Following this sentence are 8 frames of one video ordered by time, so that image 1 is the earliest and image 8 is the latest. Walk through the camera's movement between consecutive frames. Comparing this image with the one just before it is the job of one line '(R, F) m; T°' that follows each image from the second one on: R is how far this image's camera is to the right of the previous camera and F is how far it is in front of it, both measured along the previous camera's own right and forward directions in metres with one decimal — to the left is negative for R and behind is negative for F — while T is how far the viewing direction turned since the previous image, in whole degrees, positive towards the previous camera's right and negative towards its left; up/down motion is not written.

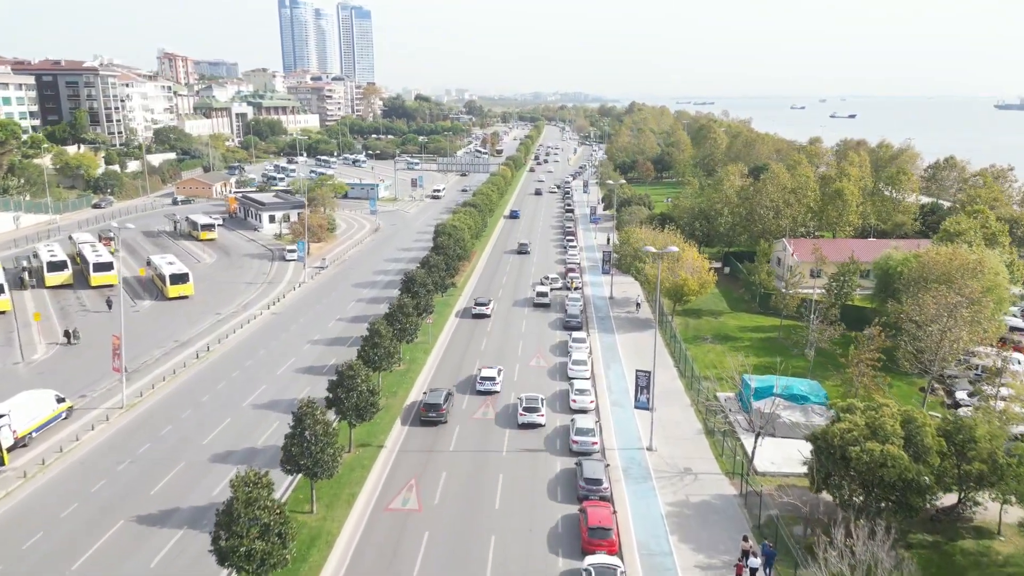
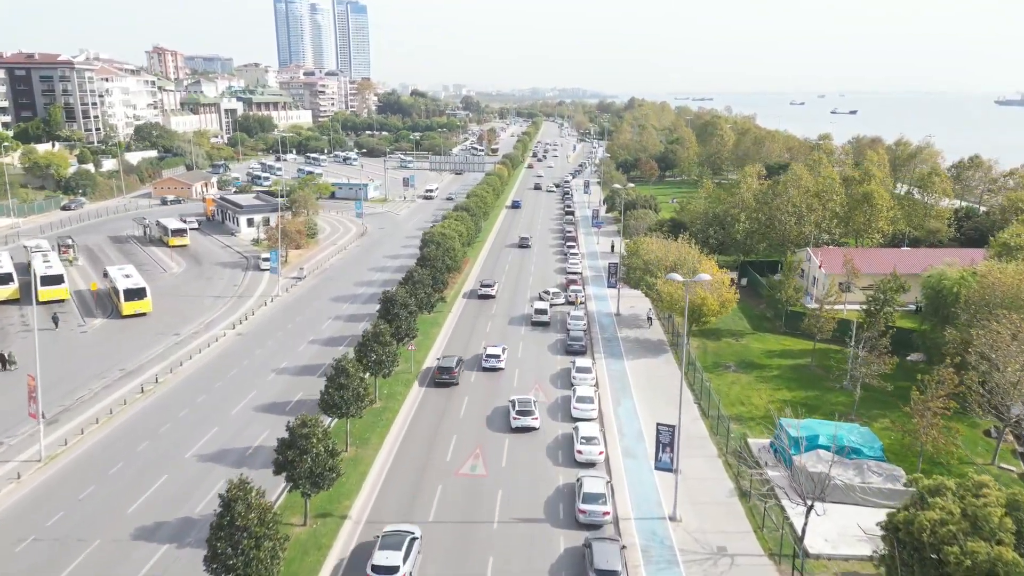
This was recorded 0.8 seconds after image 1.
(+0.2, +5.8) m; 0°
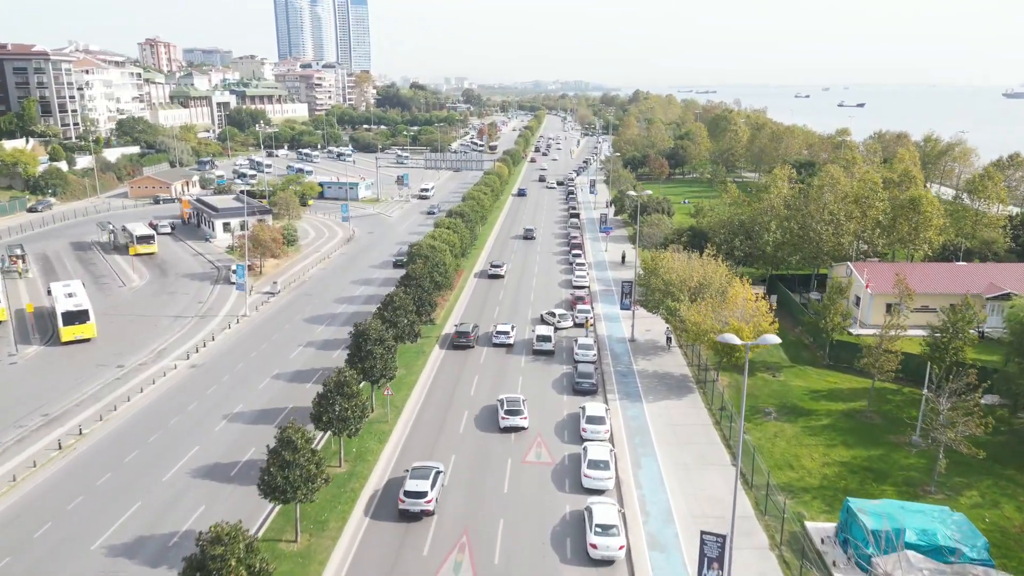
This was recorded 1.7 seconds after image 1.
(+0.2, +6.7) m; 0°
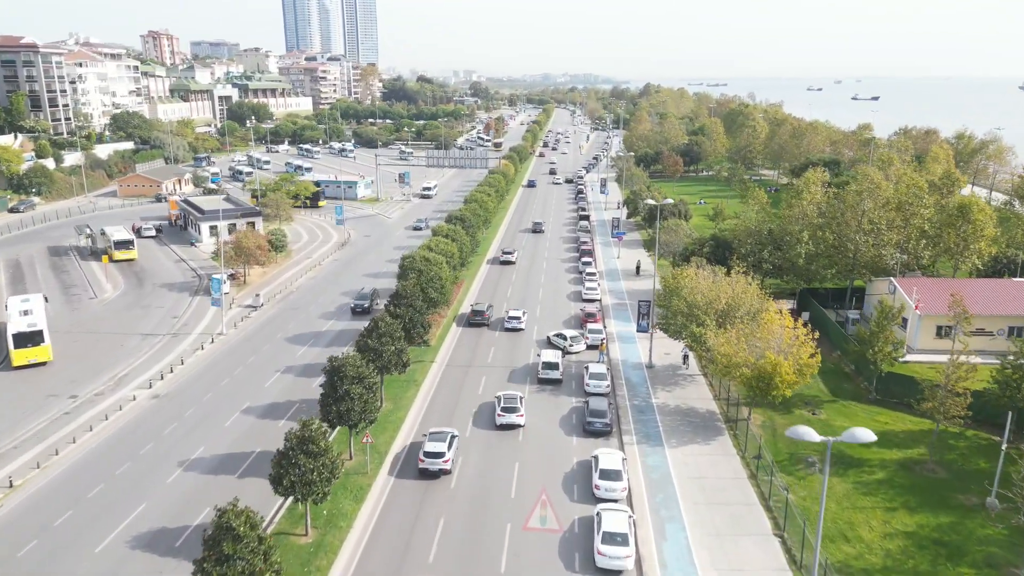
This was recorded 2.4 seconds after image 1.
(+0.3, +4.8) m; -1°
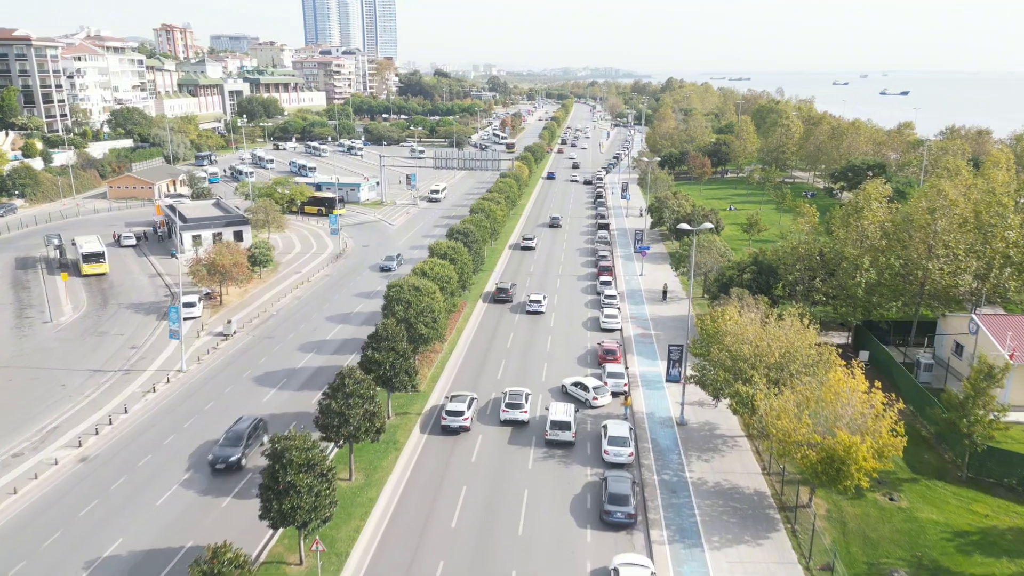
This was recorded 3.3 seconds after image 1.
(+0.7, +6.6) m; -1°
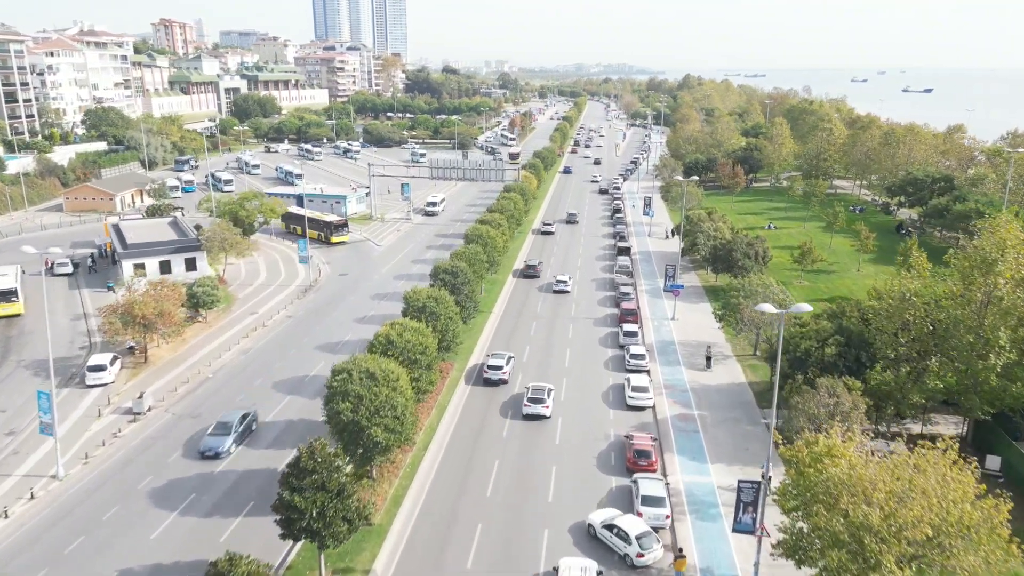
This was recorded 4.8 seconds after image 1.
(+0.6, +10.6) m; -1°
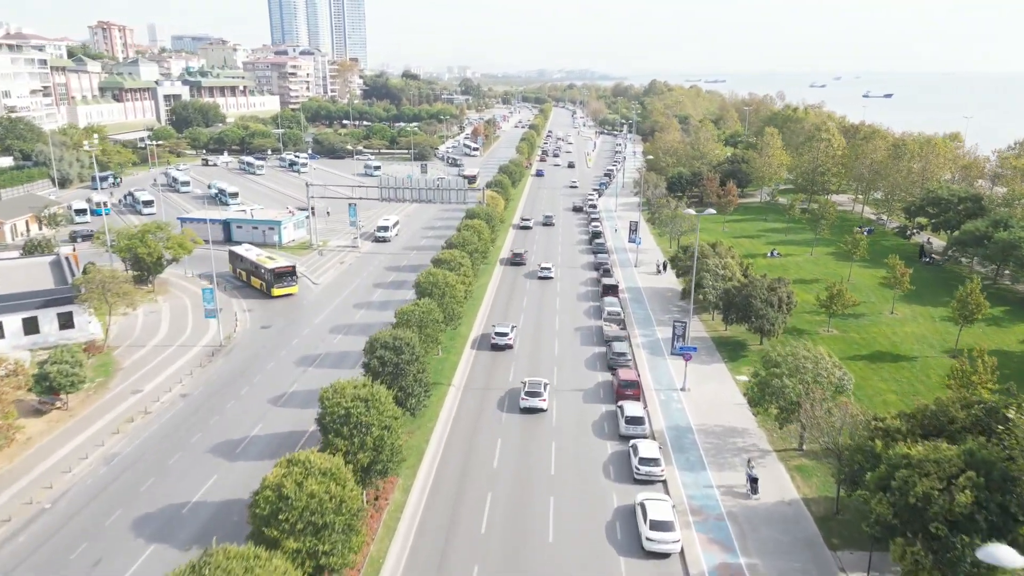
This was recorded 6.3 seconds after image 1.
(+0.1, +10.5) m; +3°
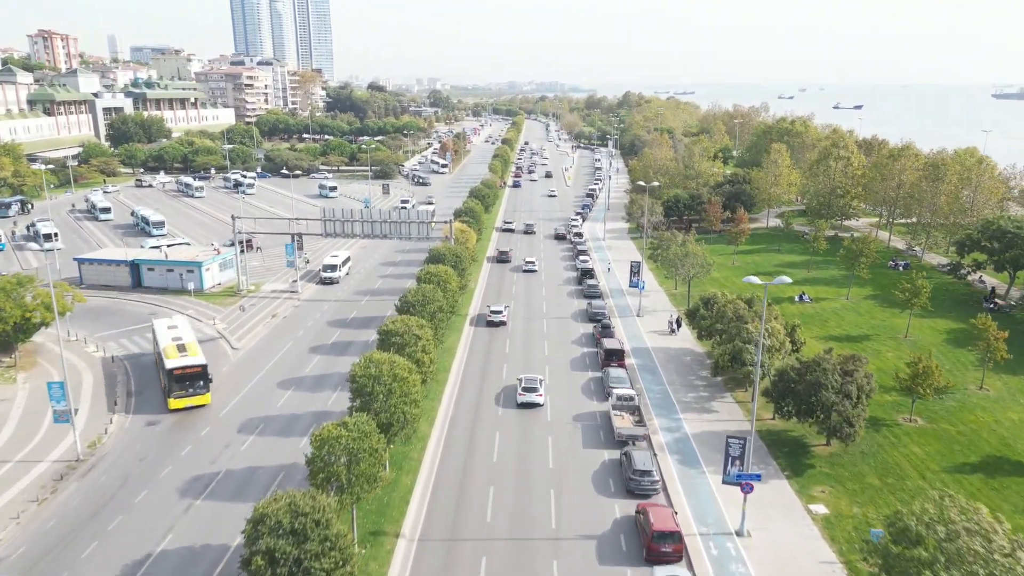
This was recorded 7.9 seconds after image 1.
(-0.1, +11.5) m; +2°
